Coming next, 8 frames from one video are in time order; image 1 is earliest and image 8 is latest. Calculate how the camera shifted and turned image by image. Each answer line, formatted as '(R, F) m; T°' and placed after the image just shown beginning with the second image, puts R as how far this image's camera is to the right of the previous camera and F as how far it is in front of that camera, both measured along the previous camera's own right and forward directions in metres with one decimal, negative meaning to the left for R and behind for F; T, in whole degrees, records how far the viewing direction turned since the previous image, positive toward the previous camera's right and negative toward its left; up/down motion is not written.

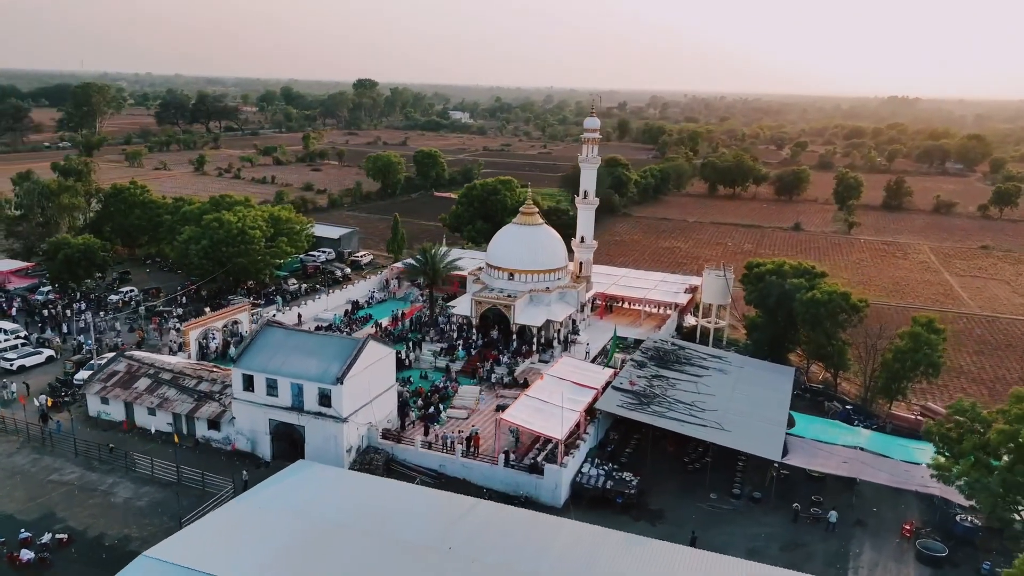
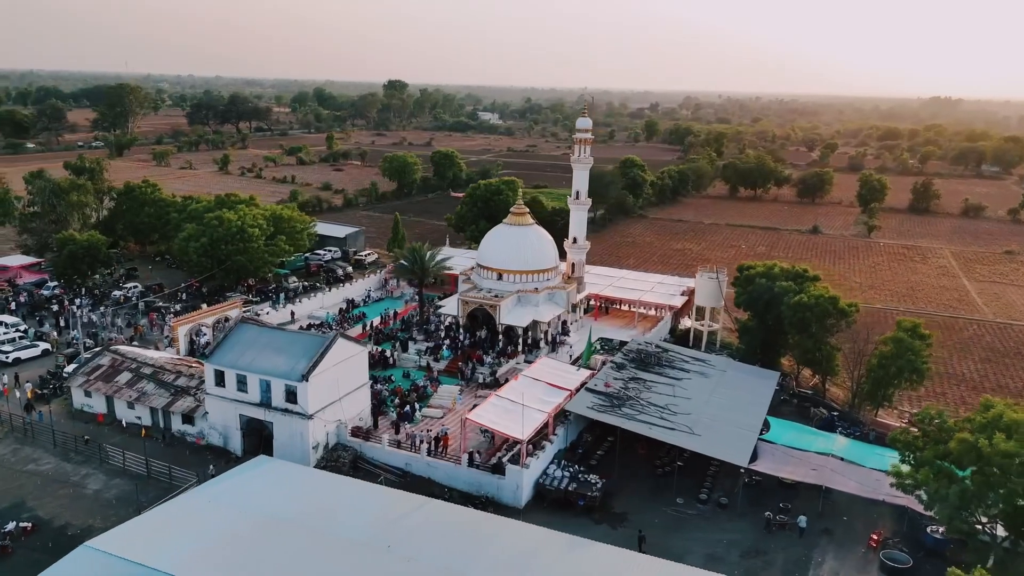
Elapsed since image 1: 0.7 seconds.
(+2.2, +0.1) m; -2°
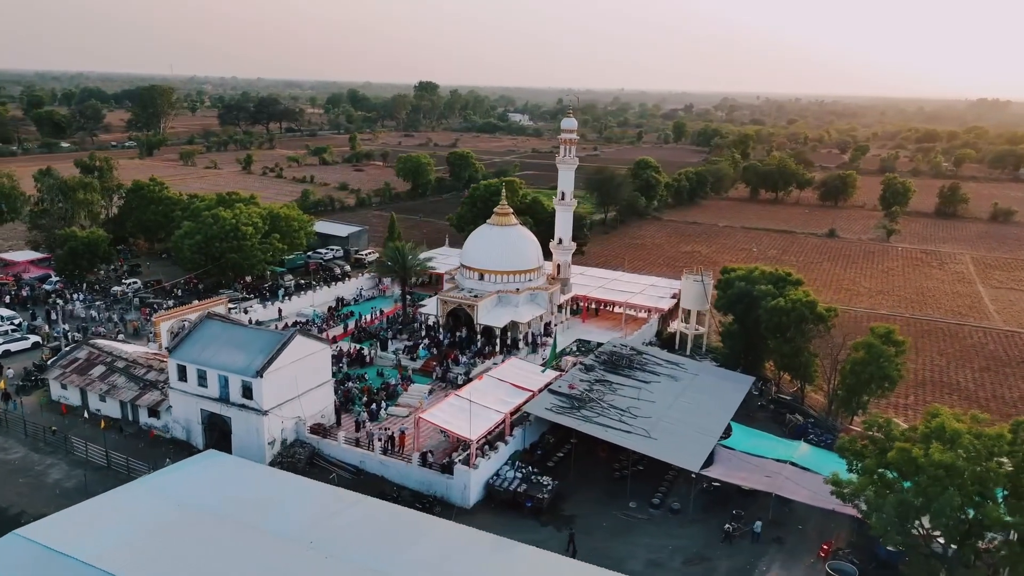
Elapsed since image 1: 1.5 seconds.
(+2.7, +0.1) m; -3°
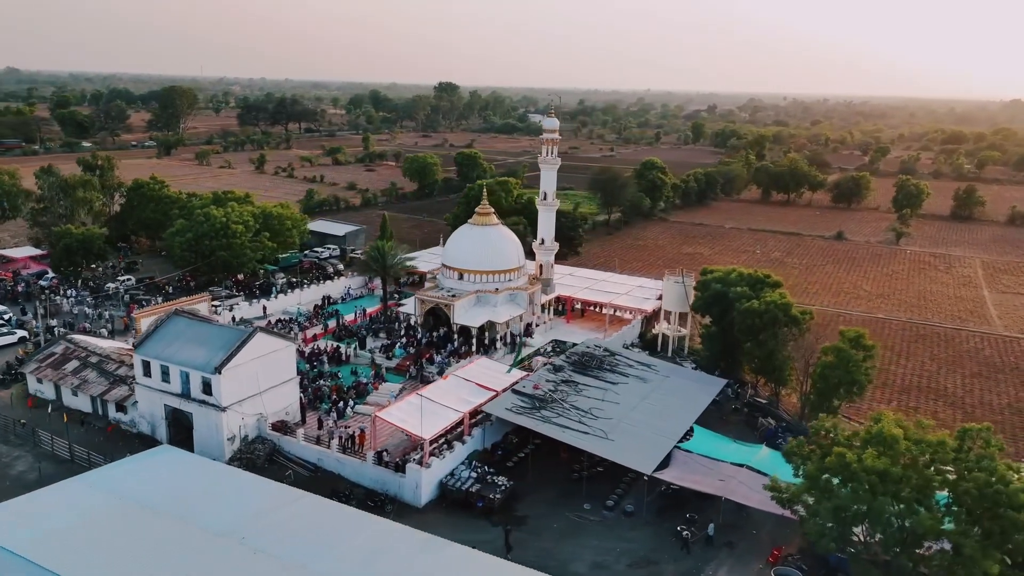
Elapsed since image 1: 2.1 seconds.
(+2.2, +0.1) m; -2°
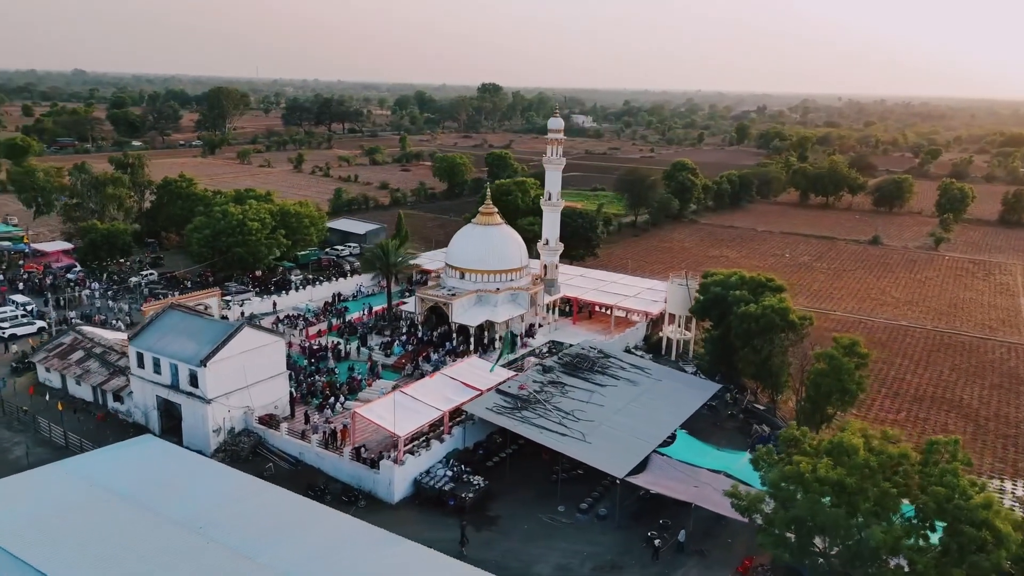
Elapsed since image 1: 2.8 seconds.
(+2.2, +0.1) m; -4°
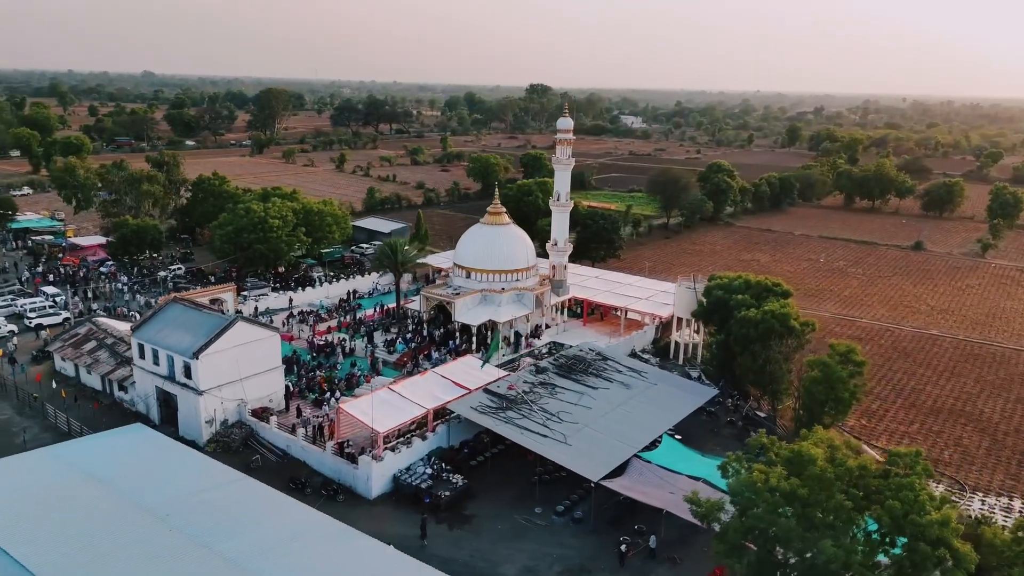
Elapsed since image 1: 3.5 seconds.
(+2.3, +0.1) m; -4°
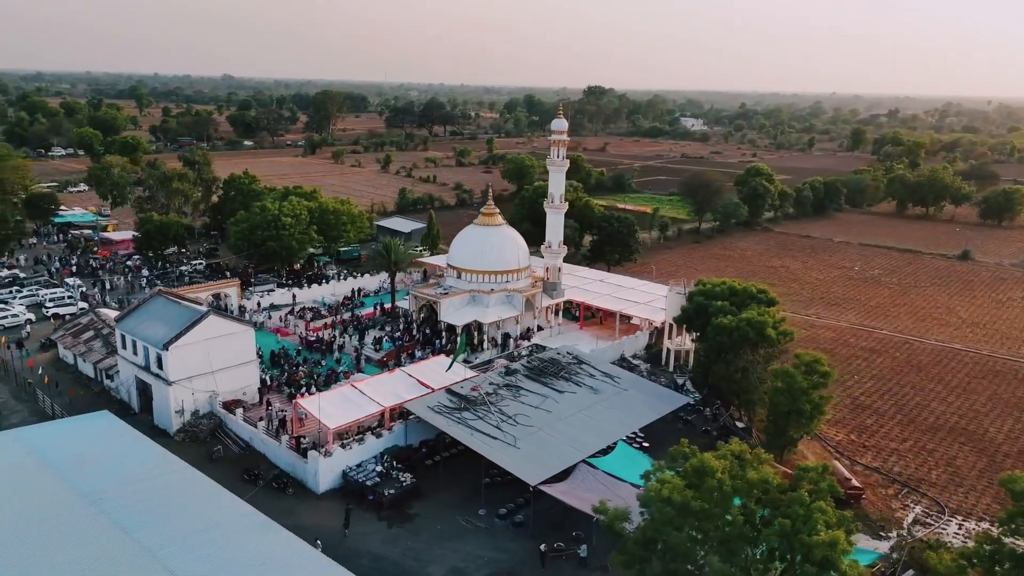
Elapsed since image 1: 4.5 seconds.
(+3.7, +0.2) m; -5°
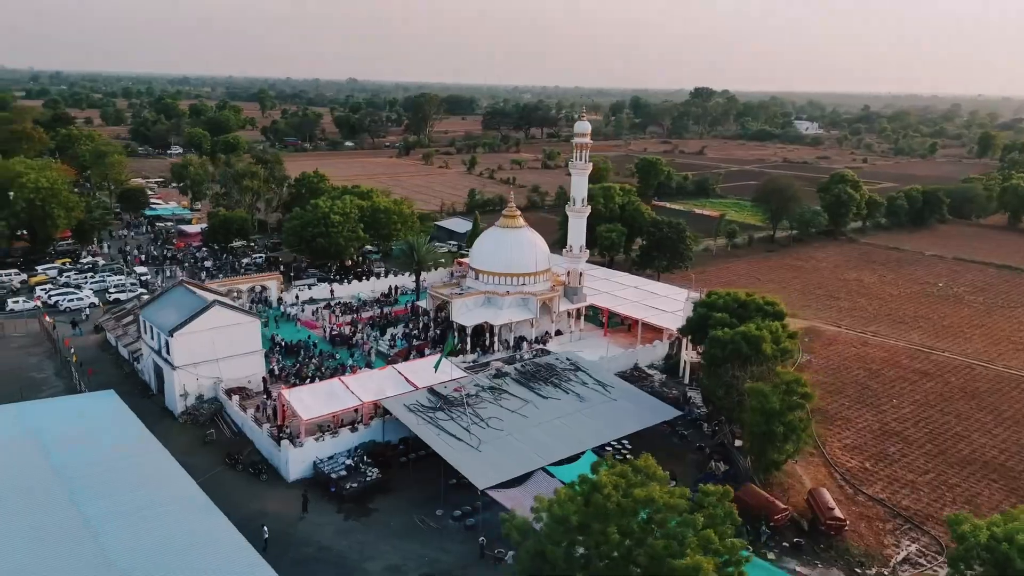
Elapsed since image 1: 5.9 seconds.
(+4.6, +0.4) m; -8°
